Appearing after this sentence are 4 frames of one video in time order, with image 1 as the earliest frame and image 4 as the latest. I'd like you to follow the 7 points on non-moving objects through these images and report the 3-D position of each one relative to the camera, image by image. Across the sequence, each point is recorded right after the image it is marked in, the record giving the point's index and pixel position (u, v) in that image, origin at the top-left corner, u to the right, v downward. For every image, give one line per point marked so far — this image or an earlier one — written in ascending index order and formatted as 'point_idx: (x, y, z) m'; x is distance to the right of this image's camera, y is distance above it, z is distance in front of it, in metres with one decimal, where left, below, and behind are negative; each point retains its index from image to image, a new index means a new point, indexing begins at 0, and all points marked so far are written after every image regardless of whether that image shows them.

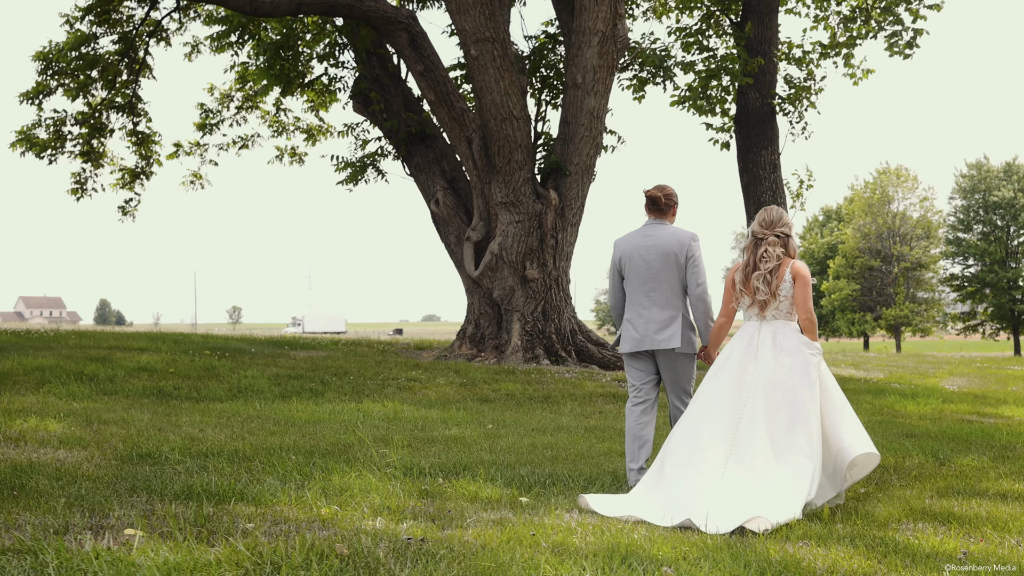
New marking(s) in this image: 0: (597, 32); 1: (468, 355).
0: (+2.0, +5.9, +18.1) m
1: (-1.1, -1.6, +19.0) m
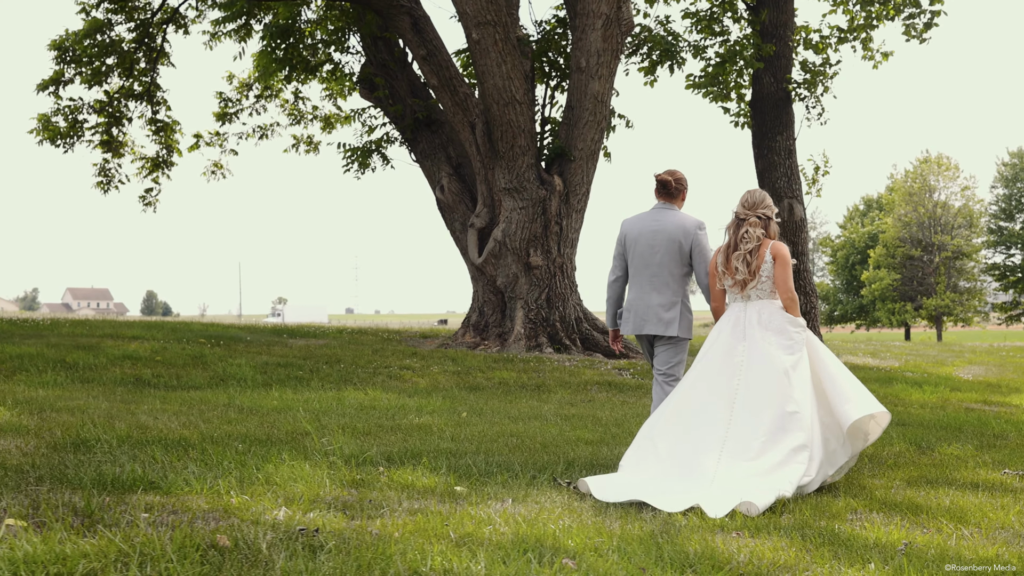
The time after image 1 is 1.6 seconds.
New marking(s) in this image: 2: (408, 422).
0: (+2.0, +6.2, +17.6) m
1: (-1.0, -1.3, +18.7) m
2: (-1.2, -1.5, +8.9) m
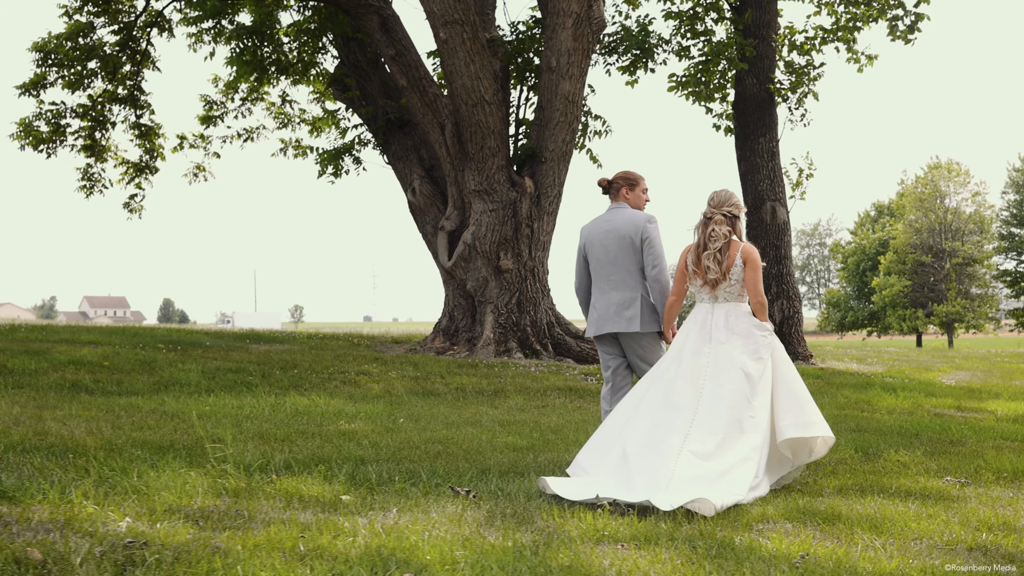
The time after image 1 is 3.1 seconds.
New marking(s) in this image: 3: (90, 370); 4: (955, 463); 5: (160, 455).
0: (+1.3, +6.2, +17.4) m
1: (-1.7, -1.4, +18.4) m
2: (-2.0, -1.6, +8.6) m
3: (-6.6, -1.3, +12.1) m
4: (+4.6, -1.8, +8.0) m
5: (-3.0, -1.4, +6.5) m
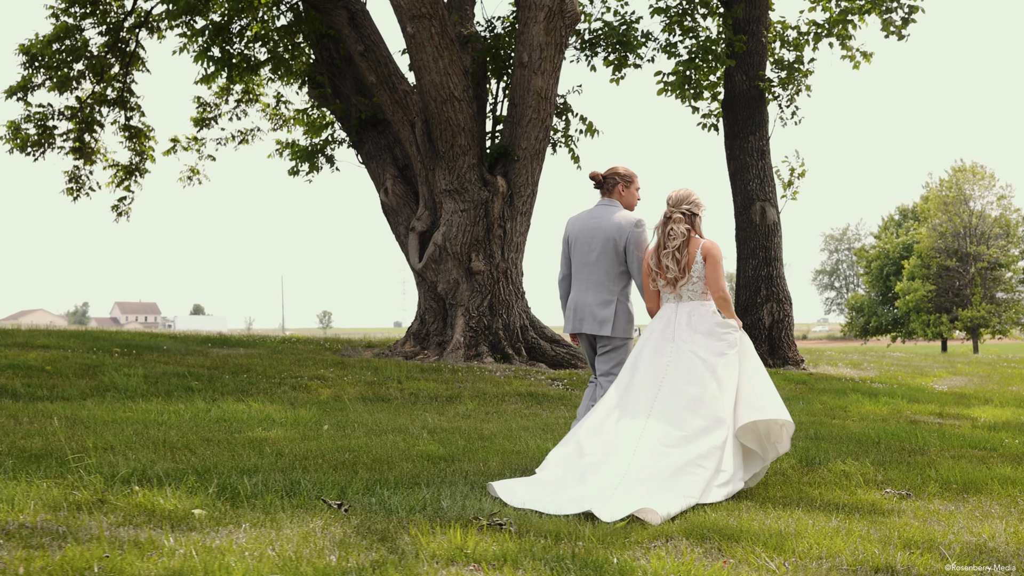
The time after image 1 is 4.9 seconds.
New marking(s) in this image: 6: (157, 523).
0: (+0.7, +6.1, +16.9) m
1: (-2.3, -1.5, +17.9) m
2: (-2.8, -1.5, +8.1) m
3: (-7.4, -1.3, +11.7) m
4: (+3.7, -1.8, +7.4) m
5: (-3.8, -1.4, +6.1) m
6: (-2.2, -1.5, +4.8) m
